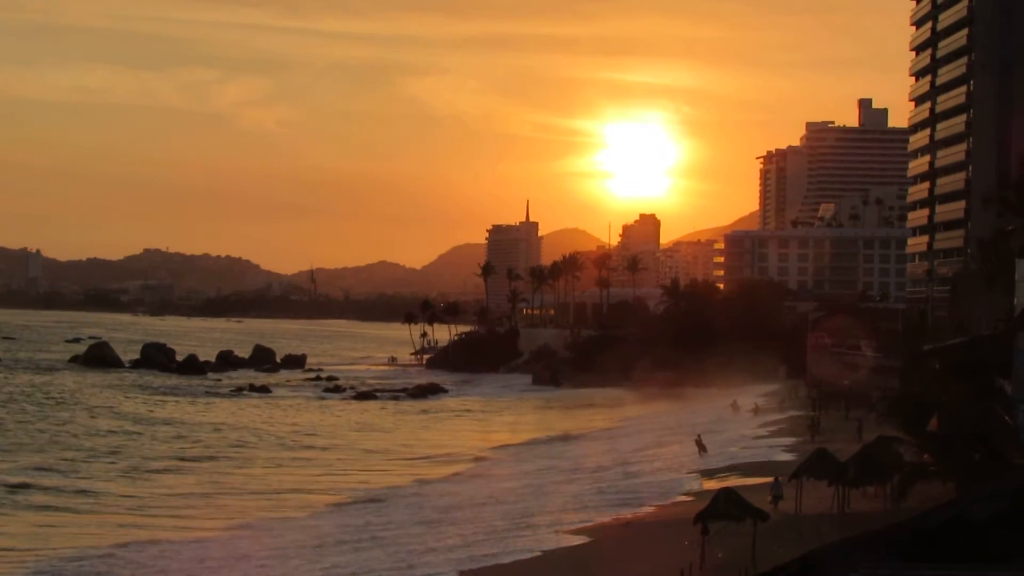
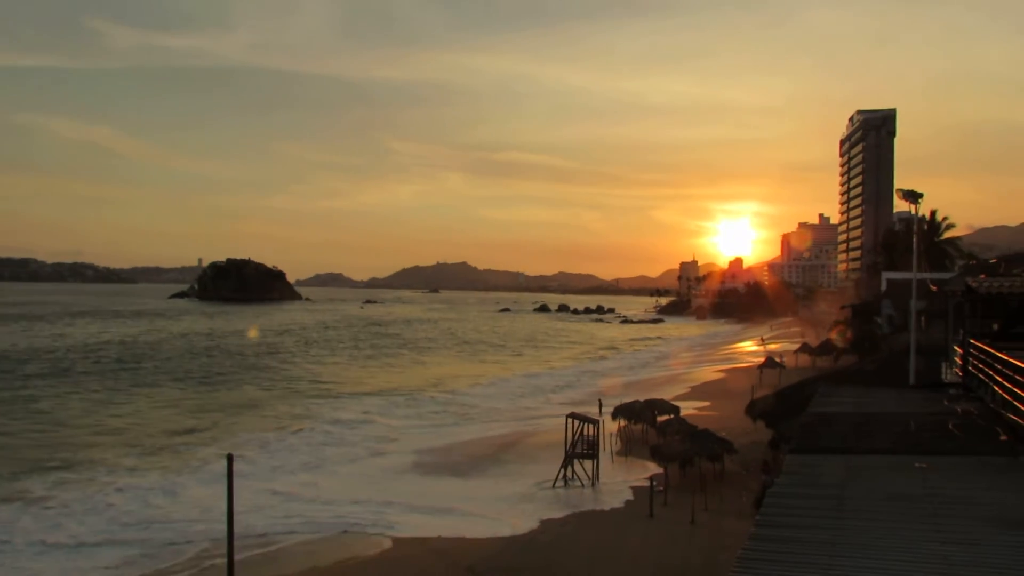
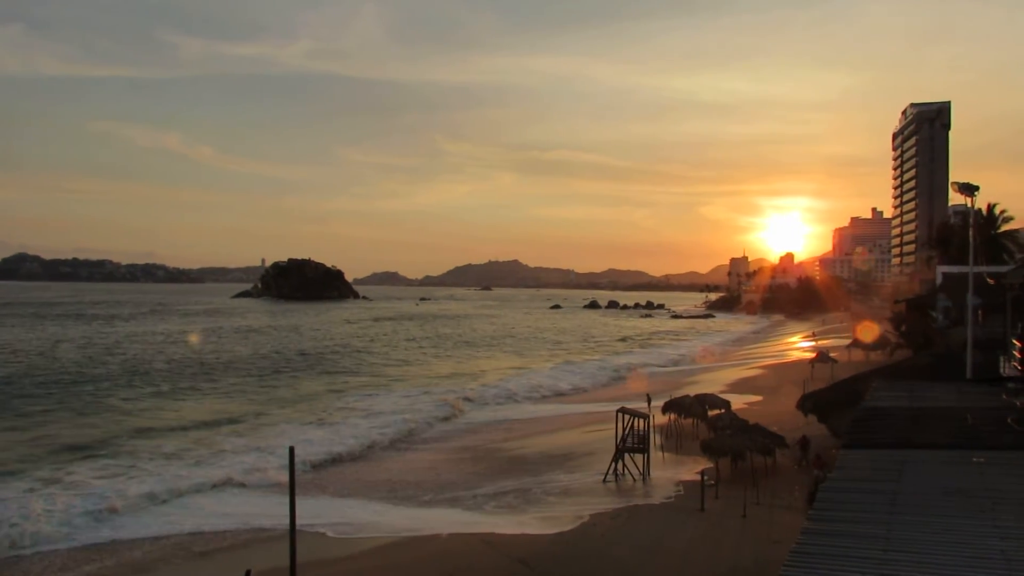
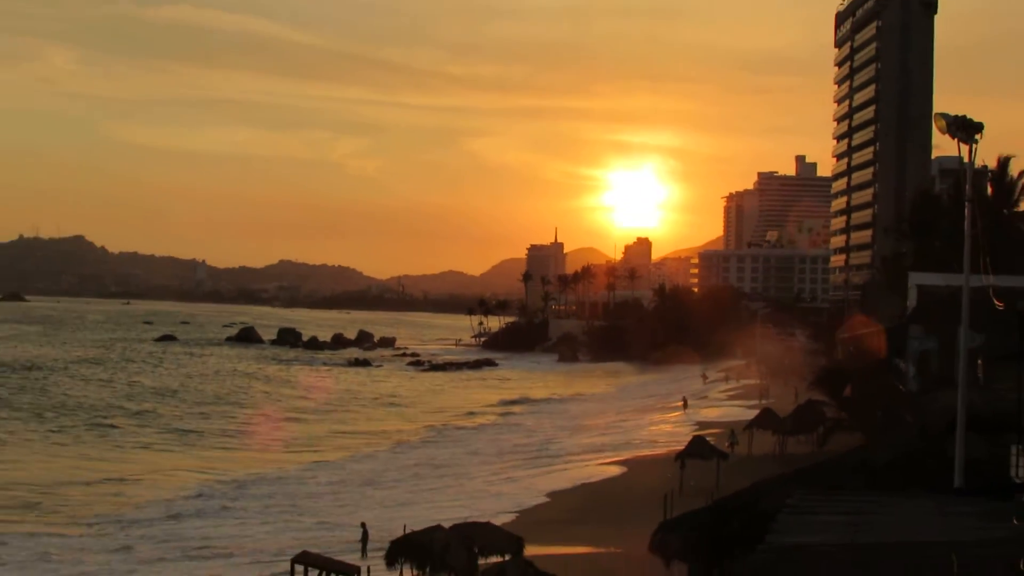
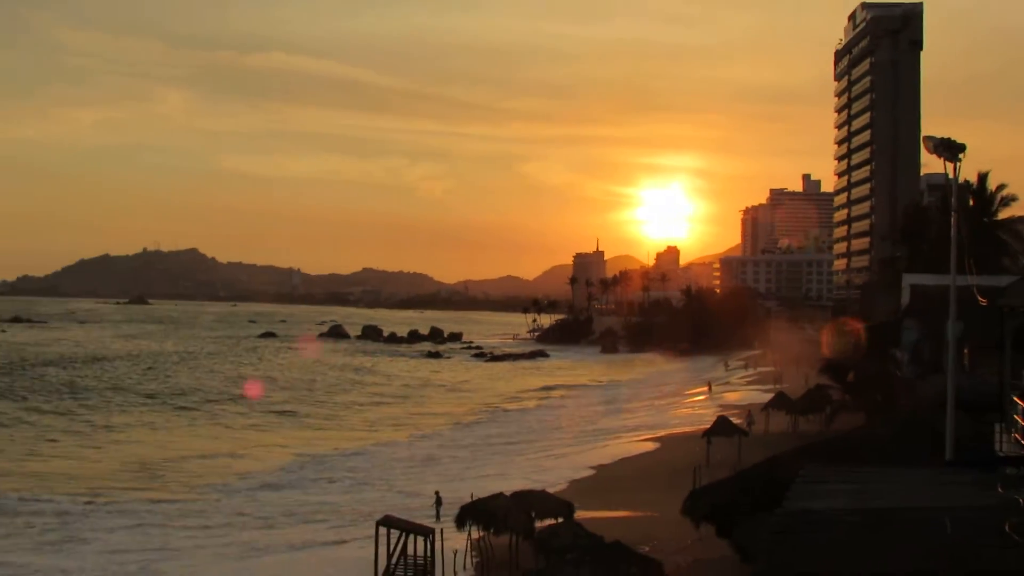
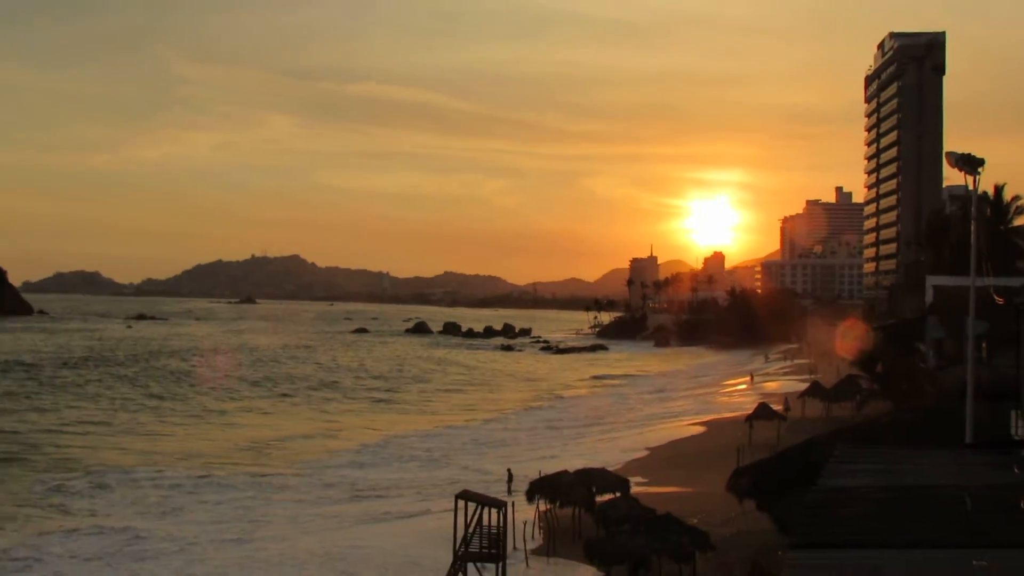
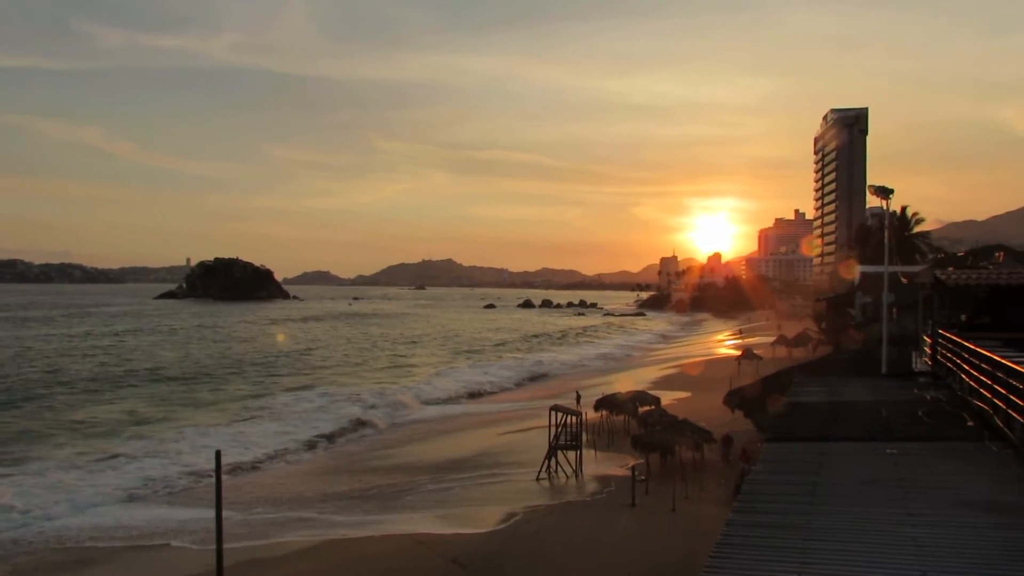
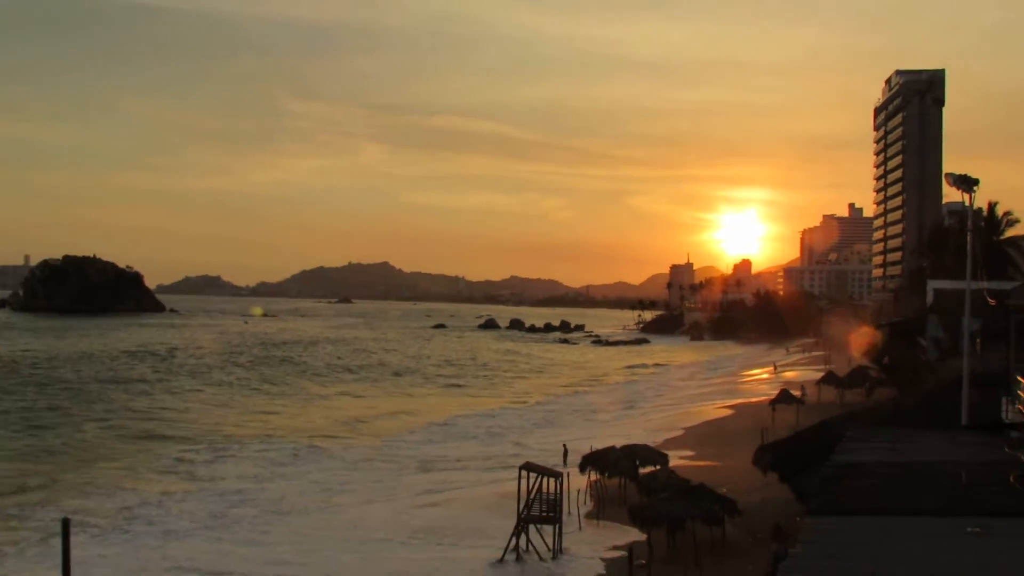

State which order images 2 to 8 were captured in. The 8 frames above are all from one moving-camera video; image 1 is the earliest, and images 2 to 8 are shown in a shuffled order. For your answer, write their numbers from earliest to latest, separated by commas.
4, 5, 6, 8, 2, 3, 7
